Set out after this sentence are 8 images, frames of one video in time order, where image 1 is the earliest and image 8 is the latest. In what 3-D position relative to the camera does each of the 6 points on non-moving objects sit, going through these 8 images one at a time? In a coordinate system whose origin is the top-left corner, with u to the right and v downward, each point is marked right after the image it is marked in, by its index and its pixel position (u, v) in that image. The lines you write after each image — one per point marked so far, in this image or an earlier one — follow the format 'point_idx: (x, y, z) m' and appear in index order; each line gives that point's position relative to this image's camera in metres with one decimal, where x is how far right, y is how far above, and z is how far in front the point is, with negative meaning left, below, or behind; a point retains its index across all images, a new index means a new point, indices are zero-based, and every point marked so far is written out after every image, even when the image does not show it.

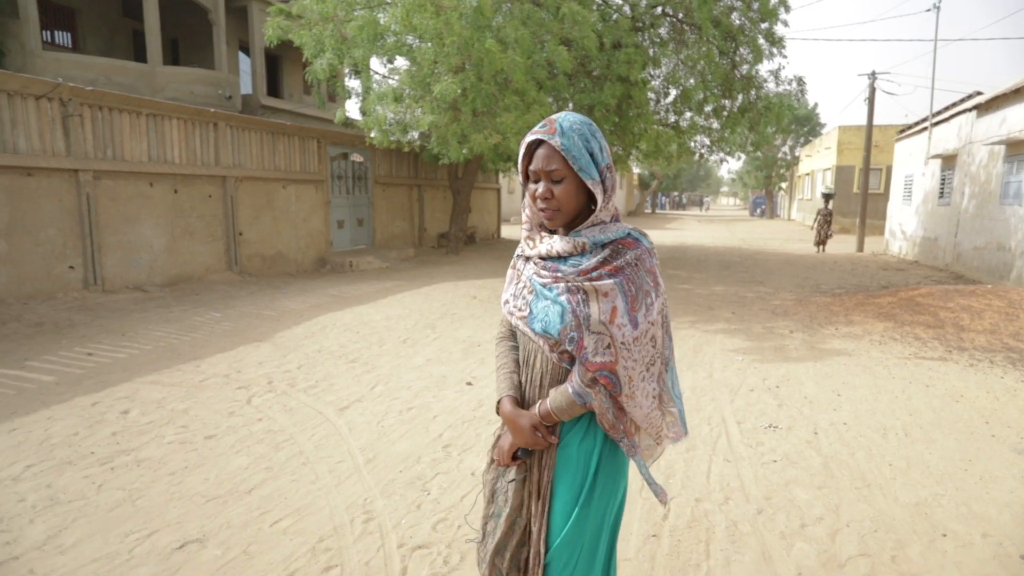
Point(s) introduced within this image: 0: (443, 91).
0: (-0.9, +2.5, +7.9) m
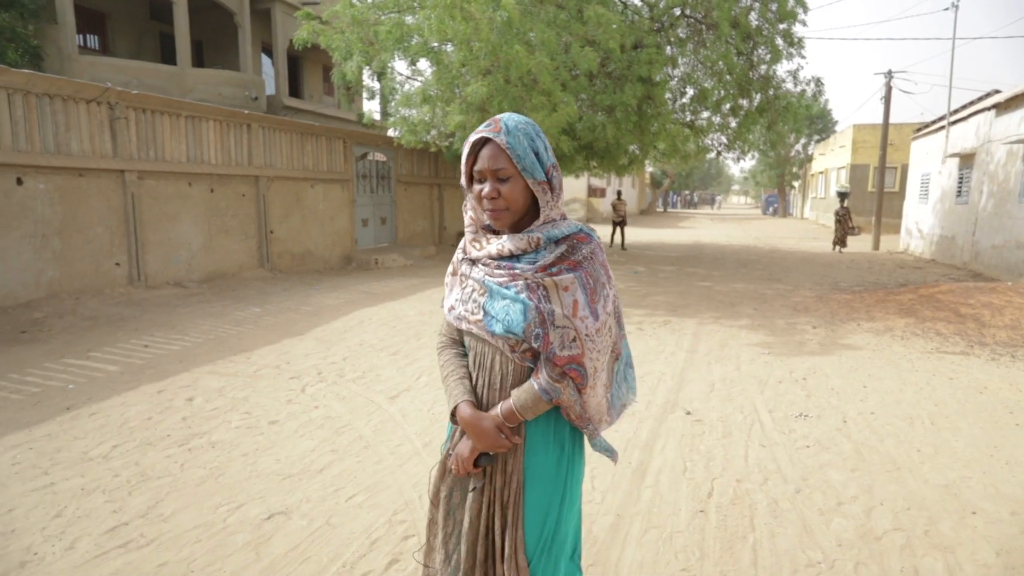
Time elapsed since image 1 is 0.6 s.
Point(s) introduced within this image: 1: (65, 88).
0: (-0.5, +2.5, +8.1) m
1: (-5.1, +2.3, +6.8) m
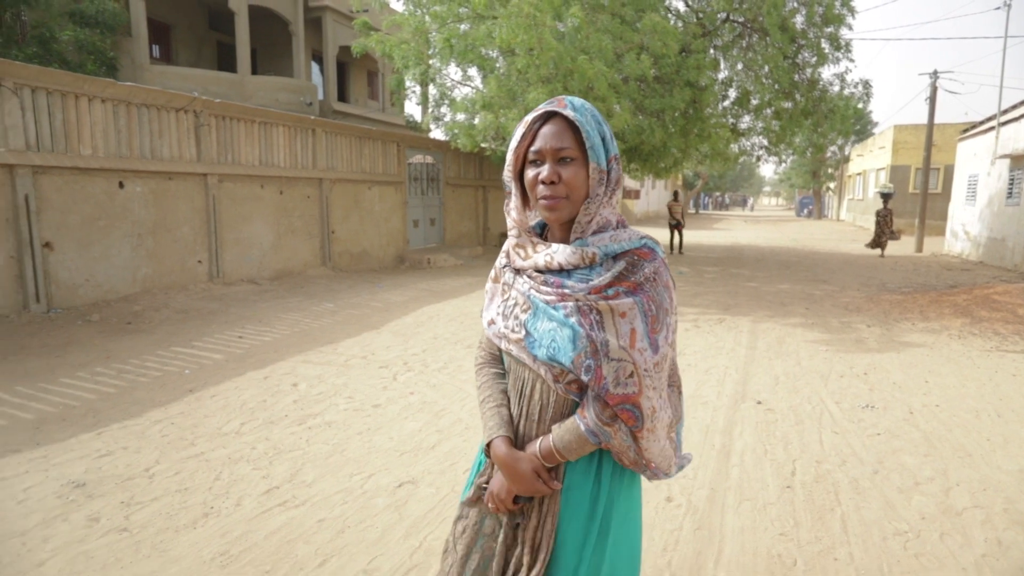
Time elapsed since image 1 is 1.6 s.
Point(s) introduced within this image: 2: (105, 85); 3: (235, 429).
0: (+0.3, +2.6, +8.5) m
1: (-4.3, +2.3, +7.4) m
2: (-4.5, +2.3, +6.7) m
3: (-1.9, -0.9, +4.1) m
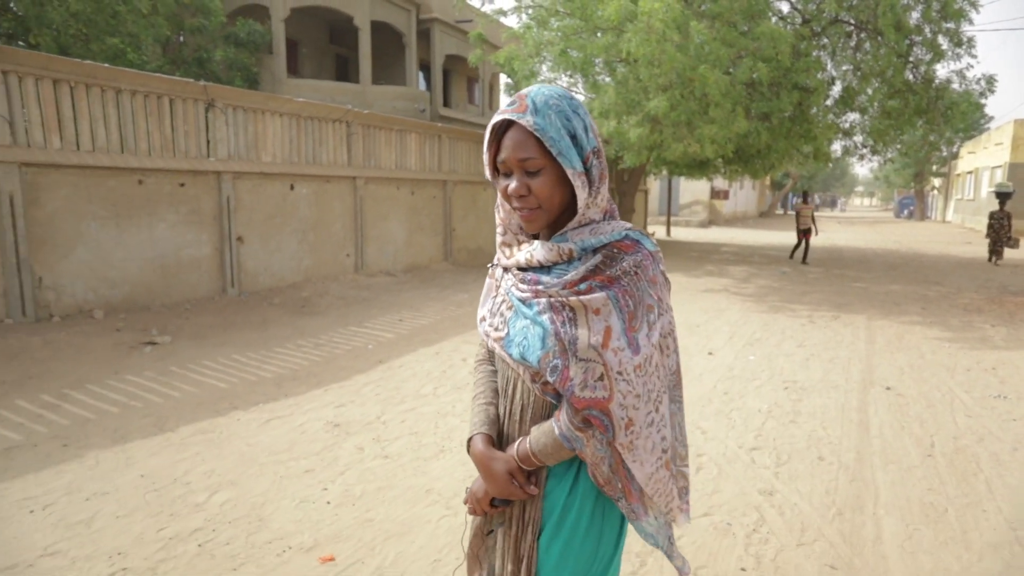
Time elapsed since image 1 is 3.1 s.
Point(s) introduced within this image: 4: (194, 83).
0: (+2.1, +2.6, +9.0) m
1: (-2.6, +2.5, +8.5) m
2: (-2.9, +2.4, +7.9) m
3: (-0.7, -0.8, +4.9) m
4: (-3.5, +2.3, +6.8) m
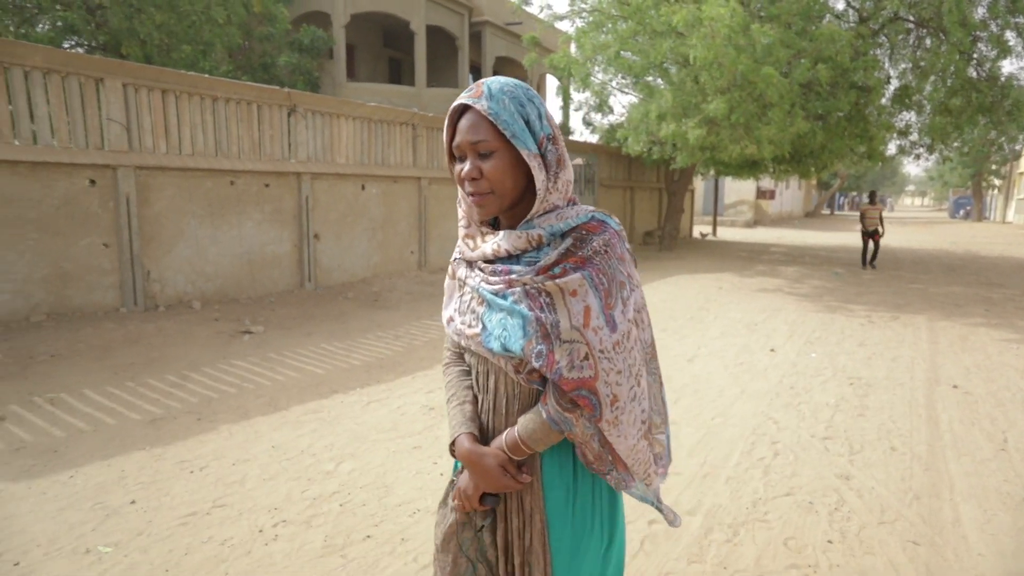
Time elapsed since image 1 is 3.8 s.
0: (+3.0, +2.7, +9.1) m
1: (-1.8, +2.5, +8.9) m
2: (-2.1, +2.5, +8.3) m
3: (0.0, -0.8, +5.3) m
4: (-2.8, +2.4, +7.3) m
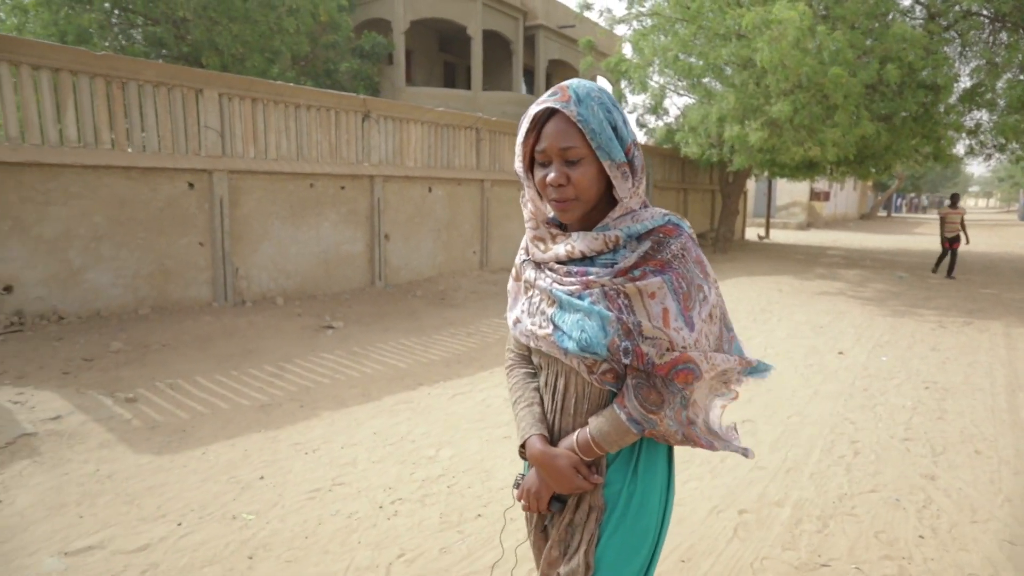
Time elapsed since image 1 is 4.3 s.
0: (+3.9, +2.6, +9.1) m
1: (-0.9, +2.5, +9.2) m
2: (-1.2, +2.5, +8.6) m
3: (+0.6, -0.8, +5.4) m
4: (-2.0, +2.4, +7.7) m
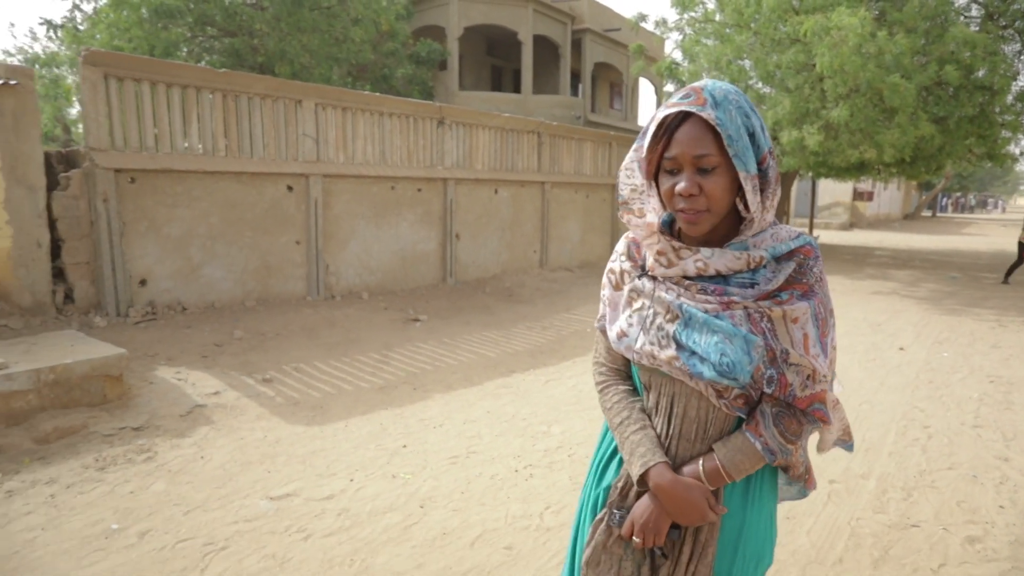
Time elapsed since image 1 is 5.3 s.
0: (+4.9, +2.6, +9.3) m
1: (+0.1, +2.6, +9.6) m
2: (-0.3, +2.5, +9.1) m
3: (+1.4, -0.8, +5.8) m
4: (-1.1, +2.4, +8.2) m
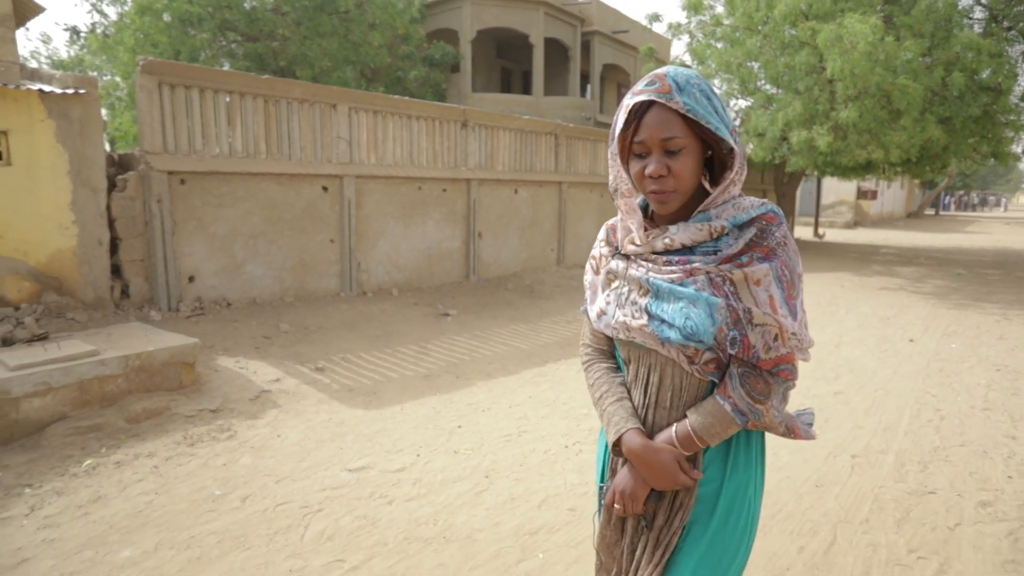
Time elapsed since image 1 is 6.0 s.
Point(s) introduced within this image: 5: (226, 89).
0: (+5.2, +2.7, +9.6) m
1: (+0.4, +2.6, +9.9) m
2: (0.0, +2.6, +9.4) m
3: (+1.7, -0.7, +6.1) m
4: (-0.8, +2.5, +8.5) m
5: (-2.9, +2.0, +6.2) m
